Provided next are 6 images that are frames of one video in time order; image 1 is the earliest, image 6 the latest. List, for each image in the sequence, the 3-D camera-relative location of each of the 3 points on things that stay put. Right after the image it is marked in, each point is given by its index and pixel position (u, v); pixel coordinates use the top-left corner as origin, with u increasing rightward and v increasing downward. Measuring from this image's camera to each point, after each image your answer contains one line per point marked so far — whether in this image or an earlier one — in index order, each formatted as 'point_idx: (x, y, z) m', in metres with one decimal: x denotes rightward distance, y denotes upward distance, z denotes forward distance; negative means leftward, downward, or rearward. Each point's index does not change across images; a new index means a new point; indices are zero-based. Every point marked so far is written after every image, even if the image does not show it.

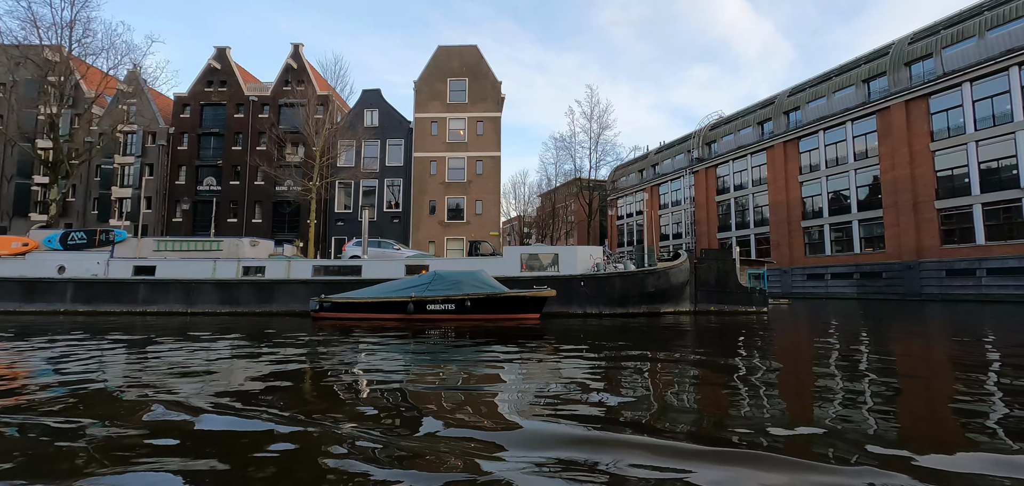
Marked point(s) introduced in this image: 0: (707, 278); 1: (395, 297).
0: (+5.1, -0.9, +12.2) m
1: (-2.4, -1.1, +9.2) m
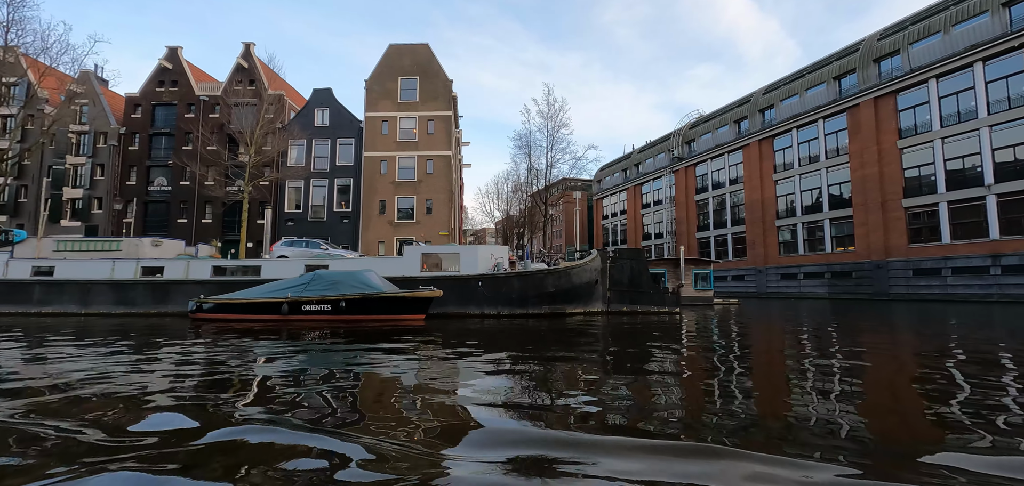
0: (+2.8, -0.9, +11.9) m
1: (-4.8, -1.1, +9.0) m
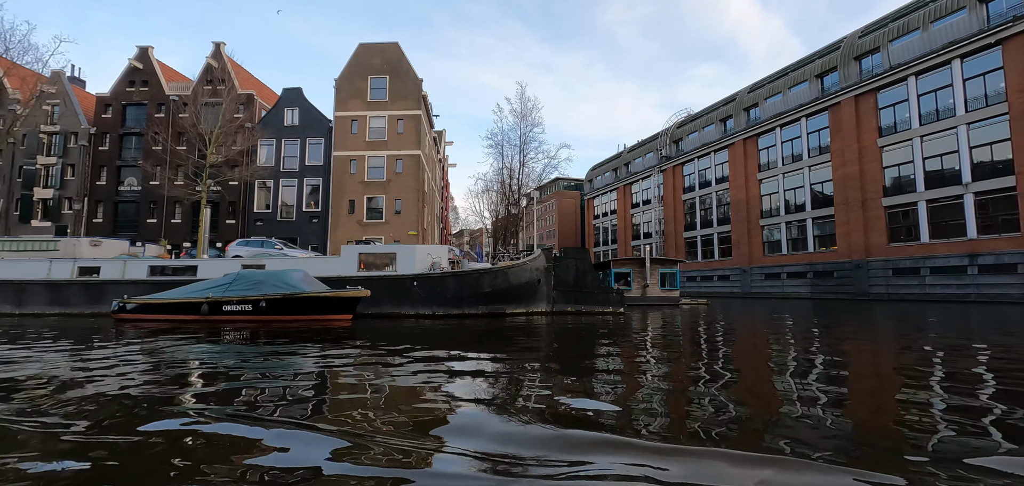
0: (+1.3, -0.9, +11.8) m
1: (-6.2, -1.1, +8.9) m
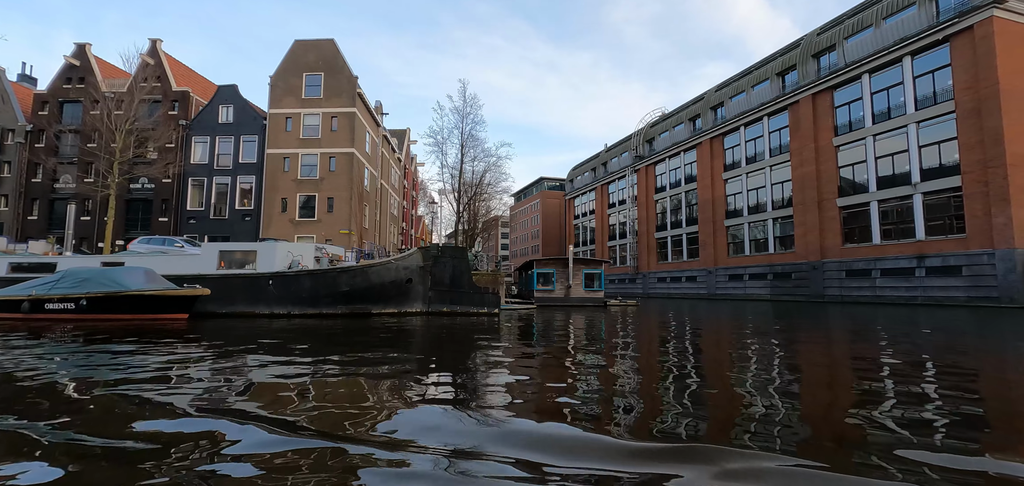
0: (-1.7, -0.9, +11.5) m
1: (-9.3, -1.0, +8.7) m
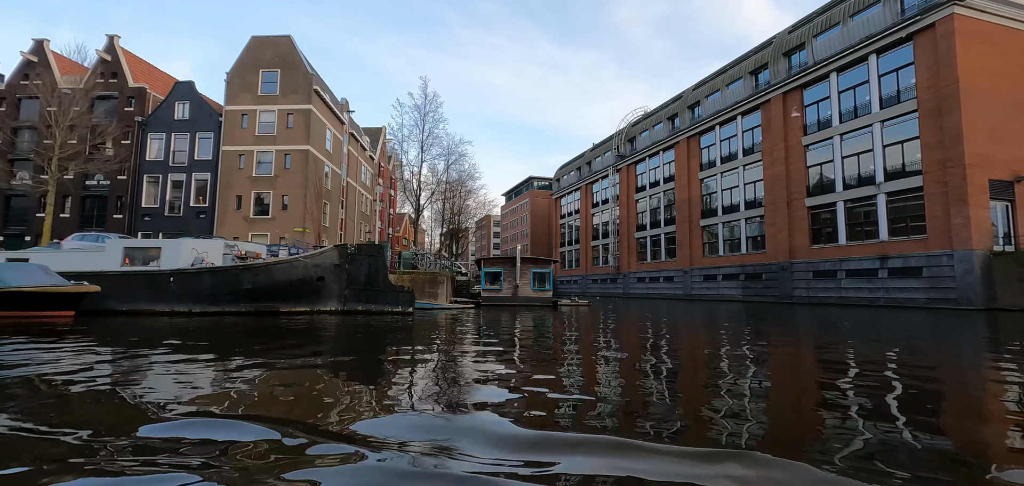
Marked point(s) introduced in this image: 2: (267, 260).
0: (-3.7, -0.8, +11.3) m
1: (-11.3, -0.9, +8.5) m
2: (-5.8, -0.4, +11.1) m
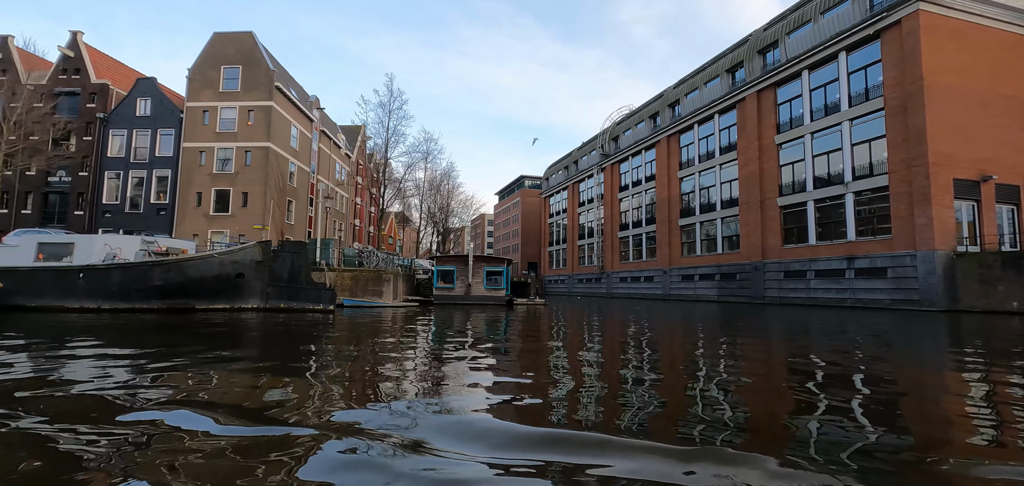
0: (-5.5, -0.7, +11.1) m
1: (-13.1, -0.8, +8.4) m
2: (-7.6, -0.3, +11.0) m
